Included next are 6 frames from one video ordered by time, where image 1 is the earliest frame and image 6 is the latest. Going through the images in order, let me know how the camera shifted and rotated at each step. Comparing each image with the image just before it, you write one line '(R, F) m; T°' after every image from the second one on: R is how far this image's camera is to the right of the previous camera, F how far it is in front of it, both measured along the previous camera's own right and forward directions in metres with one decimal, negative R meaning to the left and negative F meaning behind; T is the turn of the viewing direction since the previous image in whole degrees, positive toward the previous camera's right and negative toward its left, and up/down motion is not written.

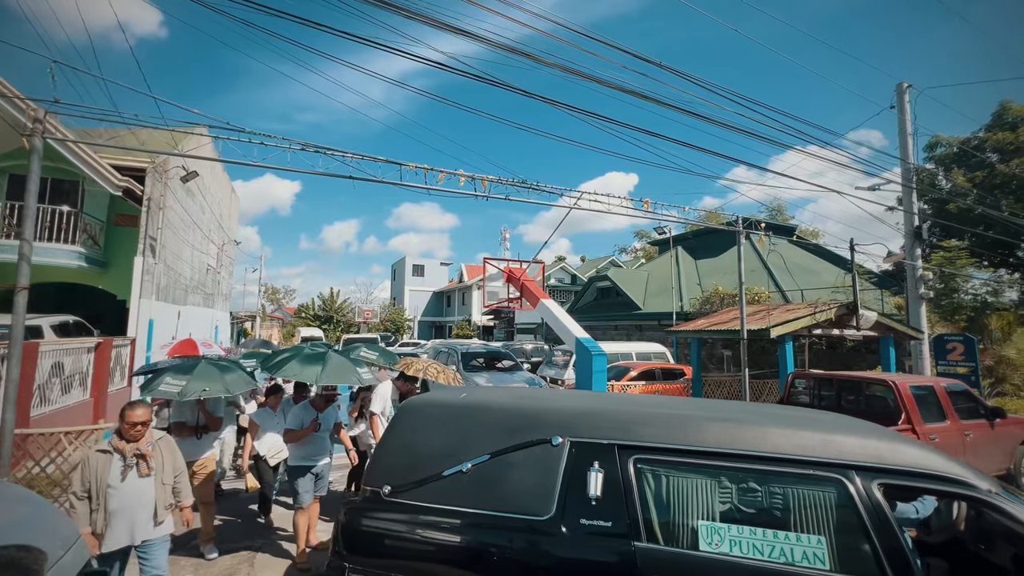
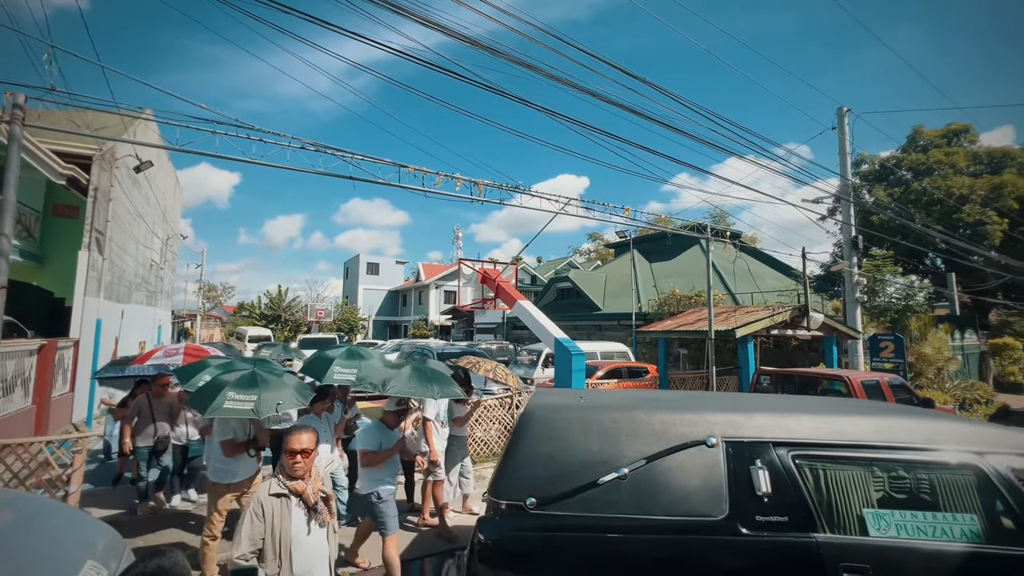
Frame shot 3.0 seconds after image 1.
(-1.1, -0.1) m; +7°
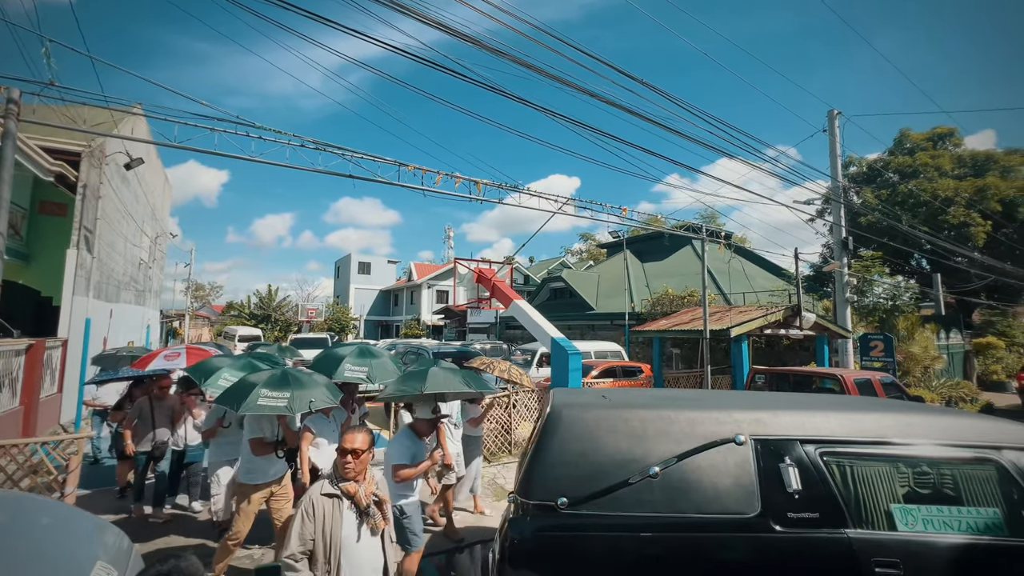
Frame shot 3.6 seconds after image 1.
(-0.2, 0.0) m; +1°
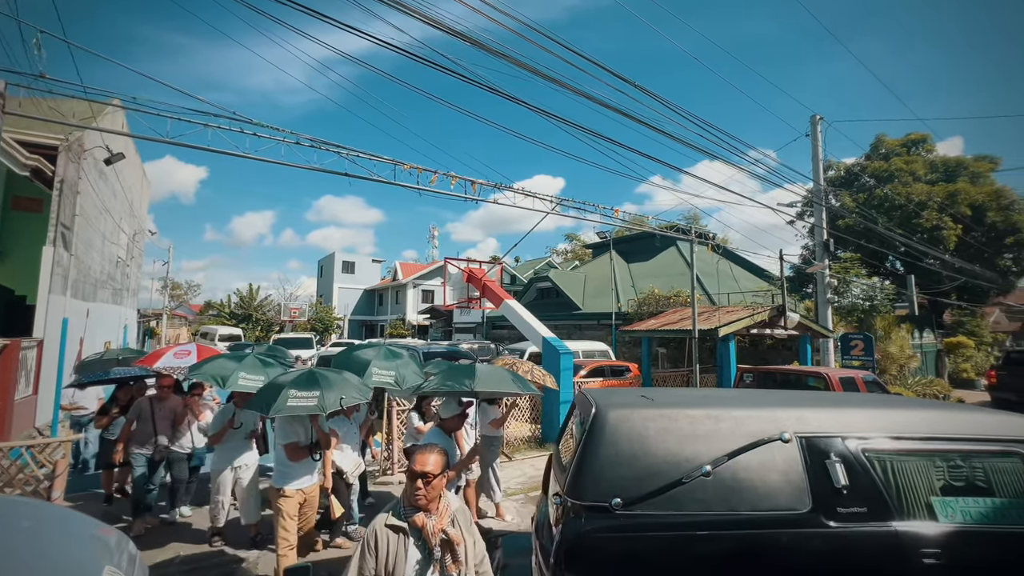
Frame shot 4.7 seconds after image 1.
(-0.3, 0.0) m; +2°
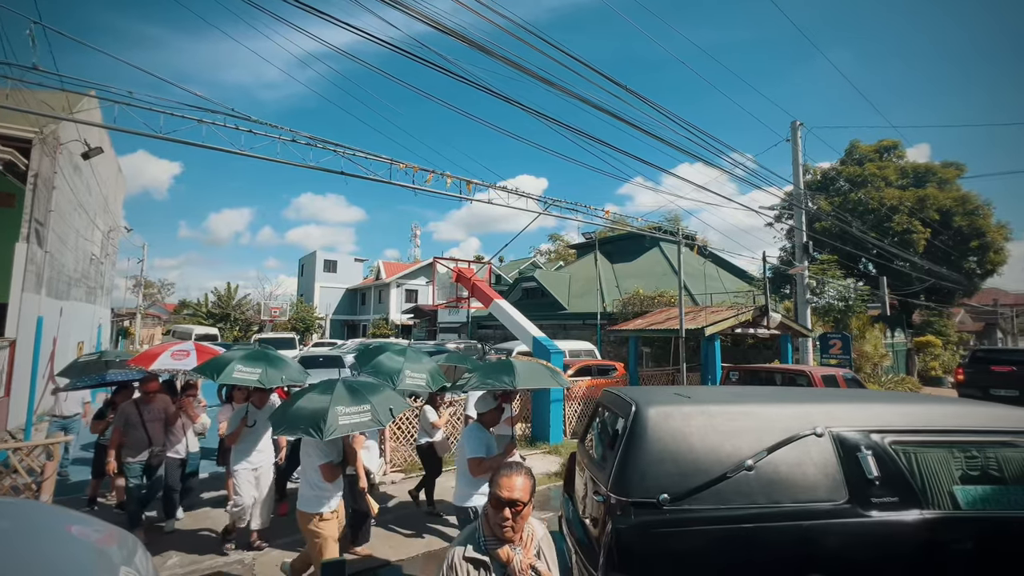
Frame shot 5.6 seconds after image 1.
(-0.3, 0.0) m; +3°
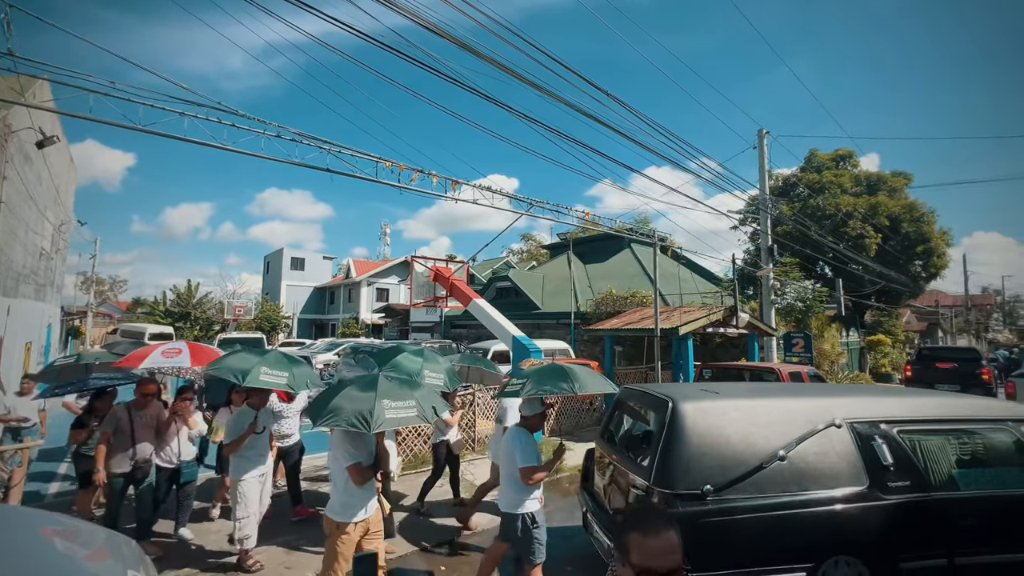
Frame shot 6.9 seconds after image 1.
(-0.4, 0.0) m; +4°
